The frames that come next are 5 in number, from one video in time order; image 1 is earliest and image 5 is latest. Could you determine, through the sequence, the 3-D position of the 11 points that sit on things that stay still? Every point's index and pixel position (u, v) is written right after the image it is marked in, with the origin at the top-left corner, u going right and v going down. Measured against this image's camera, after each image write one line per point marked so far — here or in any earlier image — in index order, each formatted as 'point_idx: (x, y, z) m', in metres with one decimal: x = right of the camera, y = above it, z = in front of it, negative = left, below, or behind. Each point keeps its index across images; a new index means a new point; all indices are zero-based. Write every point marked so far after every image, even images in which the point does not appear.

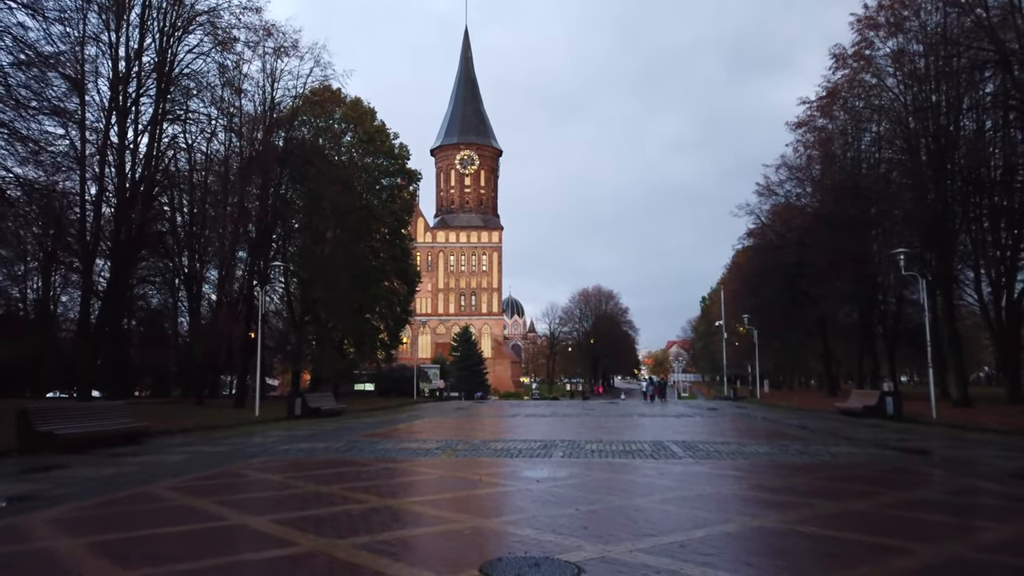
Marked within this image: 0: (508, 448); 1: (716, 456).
0: (-0.1, -2.5, +11.4) m
1: (+2.9, -2.4, +10.4) m
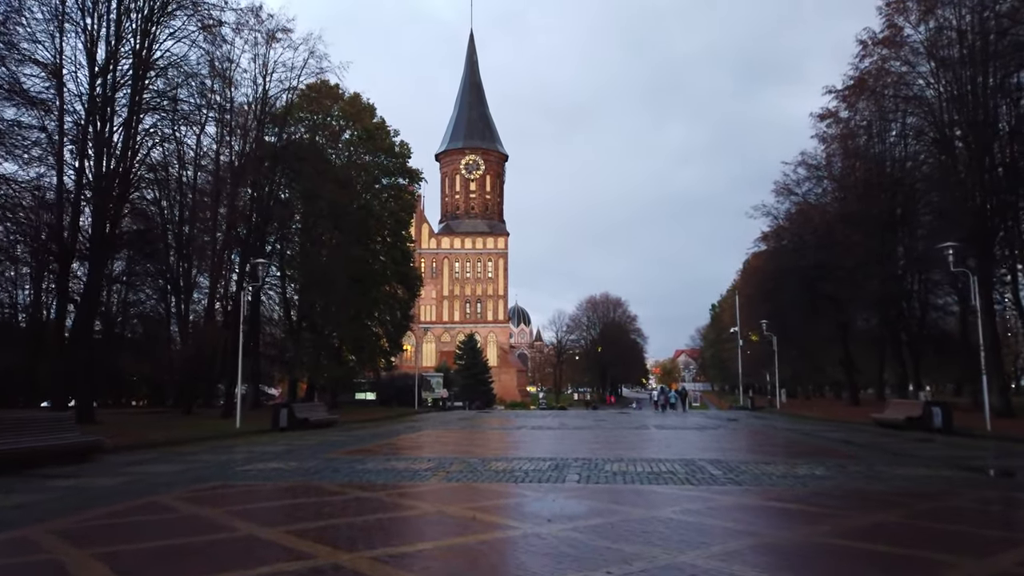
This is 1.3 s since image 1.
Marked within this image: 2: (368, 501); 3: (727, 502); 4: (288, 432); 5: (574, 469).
0: (0.0, -2.4, +9.5) m
1: (+3.0, -2.2, +8.5) m
2: (-1.4, -2.1, +7.4) m
3: (+2.1, -2.0, +7.1) m
4: (-6.0, -3.8, +19.6) m
5: (+0.8, -2.3, +9.4) m
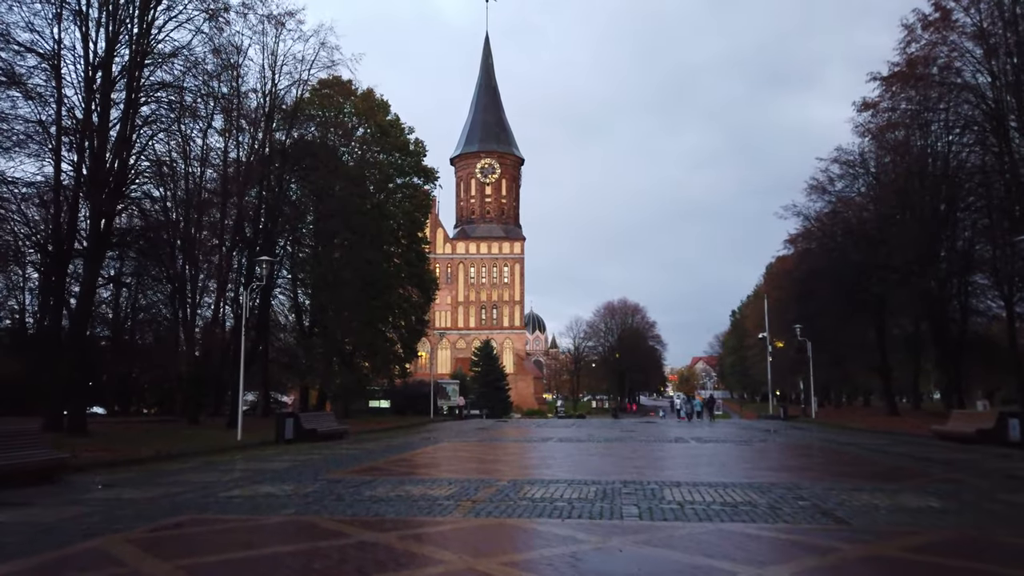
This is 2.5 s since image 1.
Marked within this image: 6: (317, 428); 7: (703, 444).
0: (+0.4, -2.3, +7.9) m
1: (+3.4, -2.1, +6.8) m
2: (-1.1, -2.0, +5.8) m
3: (+2.4, -1.9, +5.4) m
4: (-5.3, -3.8, +18.0) m
5: (+1.2, -2.2, +7.7) m
6: (-5.1, -3.7, +19.3) m
7: (+5.1, -4.2, +19.7) m
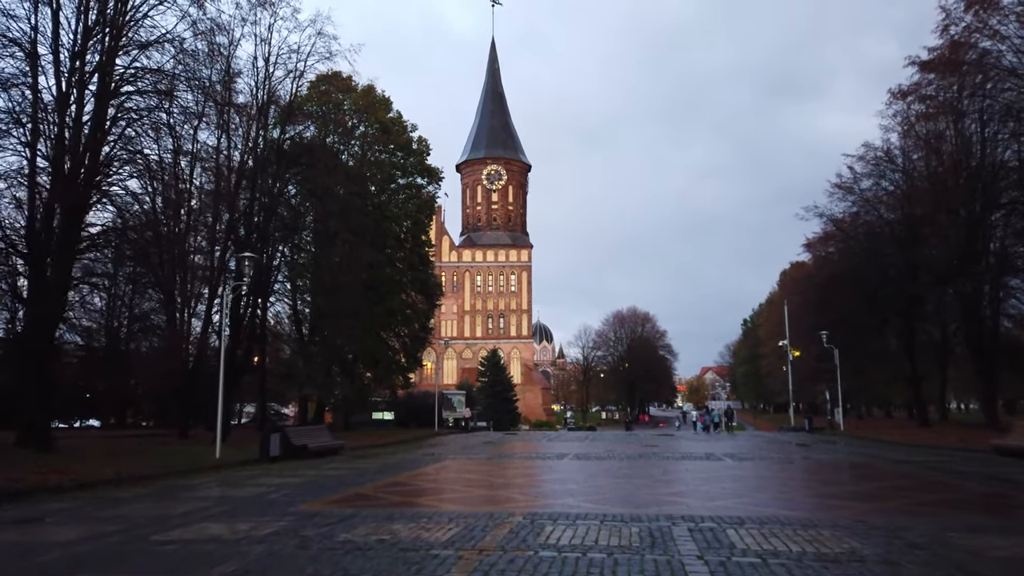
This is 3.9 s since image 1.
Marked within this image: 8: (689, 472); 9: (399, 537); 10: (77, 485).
0: (+0.6, -2.1, +6.0) m
1: (+3.5, -1.9, +4.9) m
2: (-0.9, -1.8, +3.9) m
3: (+2.6, -1.7, +3.5) m
4: (-5.1, -3.9, +16.2) m
5: (+1.4, -2.0, +5.9) m
6: (-4.9, -3.7, +17.5) m
7: (+5.3, -4.1, +17.7) m
8: (+3.5, -3.5, +14.2) m
9: (-1.0, -2.3, +6.9) m
10: (-6.8, -3.1, +11.7) m
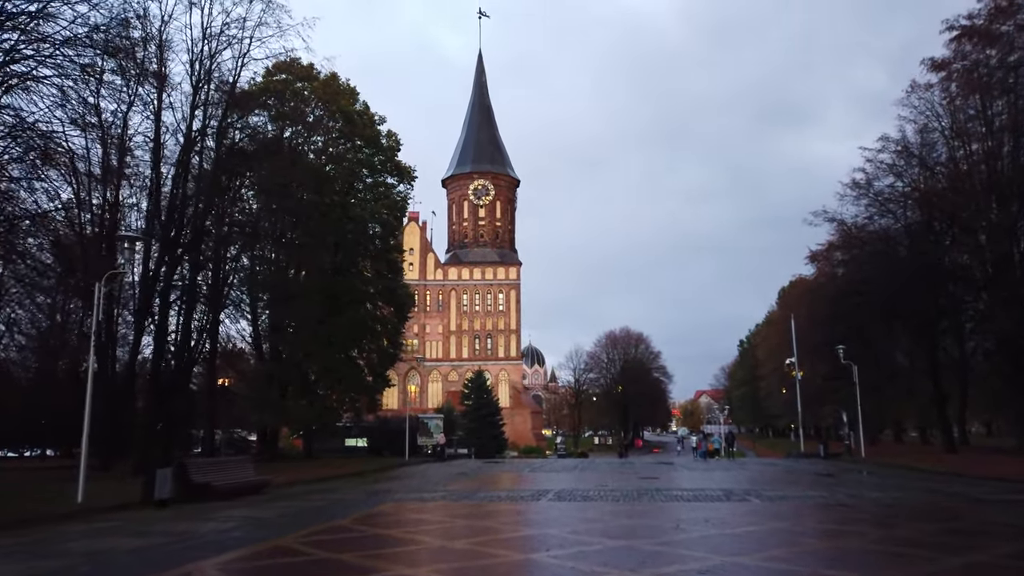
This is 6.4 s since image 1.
0: (0.0, -1.6, +2.4) m
1: (+3.0, -1.4, +1.4) m
2: (-1.4, -1.3, +0.3) m
3: (+2.1, -1.1, -0.1) m
4: (-5.7, -3.7, +12.5) m
5: (+0.8, -1.6, +2.3) m
6: (-5.5, -3.6, +13.7) m
7: (+4.7, -4.0, +14.1) m
8: (+2.9, -3.3, +10.6) m
9: (-1.6, -1.8, +3.2) m
10: (-7.4, -2.8, +8.0) m
